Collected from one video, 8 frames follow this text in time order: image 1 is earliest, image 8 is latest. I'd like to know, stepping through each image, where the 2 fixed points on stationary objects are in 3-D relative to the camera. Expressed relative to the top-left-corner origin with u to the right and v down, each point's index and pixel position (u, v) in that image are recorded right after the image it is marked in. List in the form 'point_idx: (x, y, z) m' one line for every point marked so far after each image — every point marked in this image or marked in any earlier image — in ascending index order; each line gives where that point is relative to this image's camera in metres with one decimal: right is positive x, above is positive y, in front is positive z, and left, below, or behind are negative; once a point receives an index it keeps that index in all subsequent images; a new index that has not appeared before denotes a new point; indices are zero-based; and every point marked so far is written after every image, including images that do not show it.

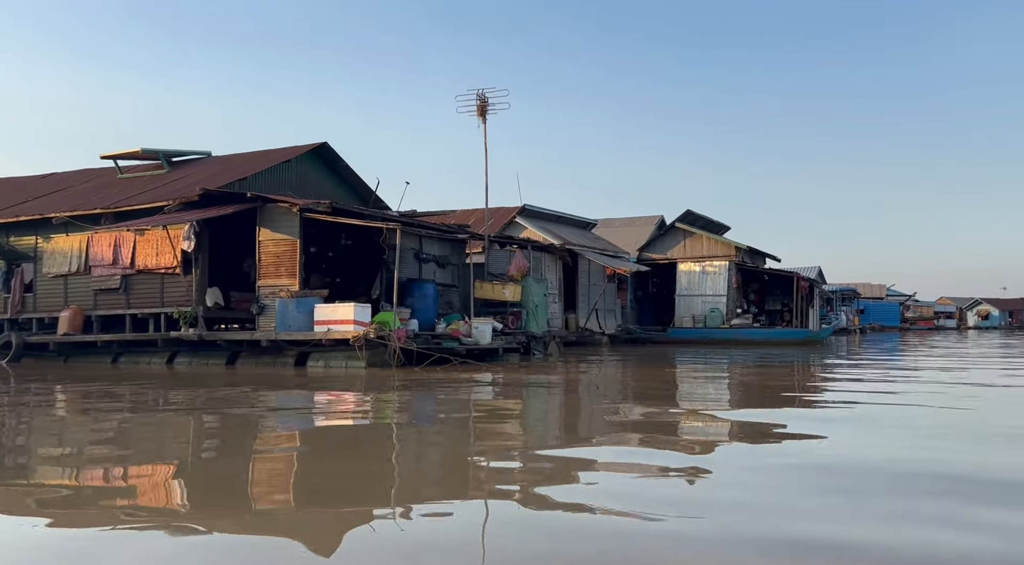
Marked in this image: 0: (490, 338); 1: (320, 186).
0: (-0.3, -0.8, +14.0) m
1: (-3.1, +1.6, +15.8) m
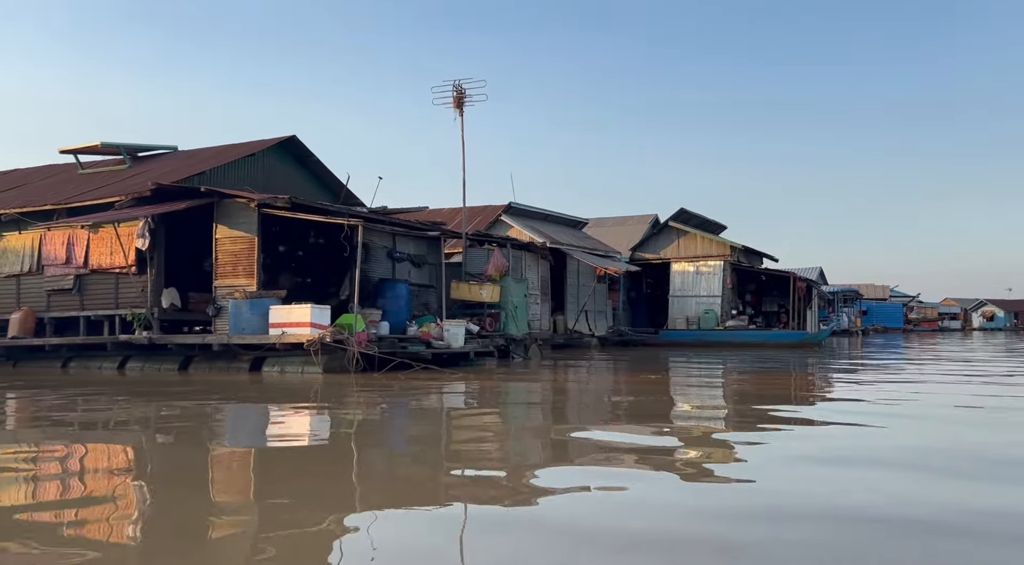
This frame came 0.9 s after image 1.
0: (-0.7, -0.8, +13.2) m
1: (-3.4, +1.6, +15.1) m
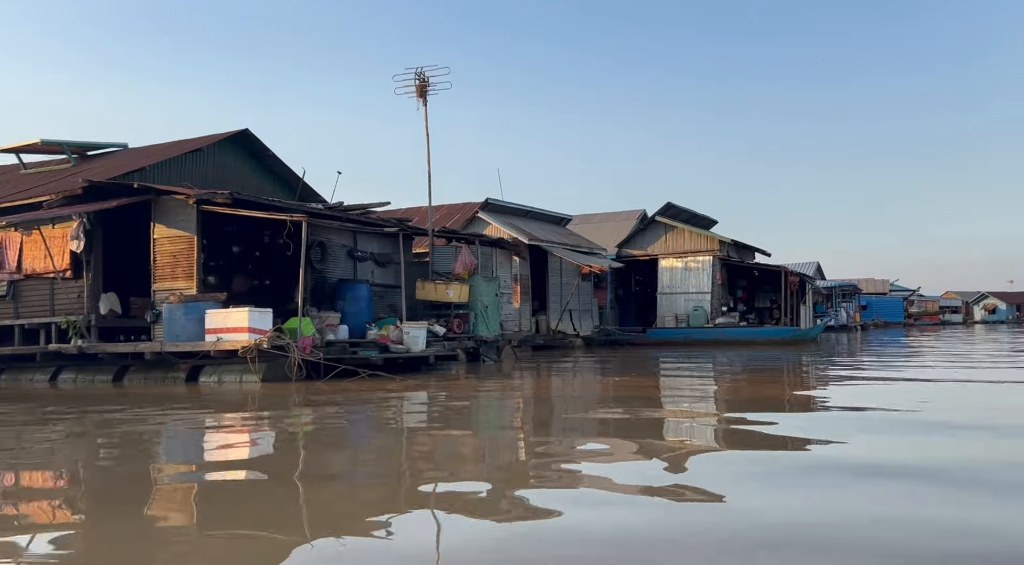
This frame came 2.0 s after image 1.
0: (-1.1, -0.8, +12.3) m
1: (-3.9, +1.5, +14.2) m
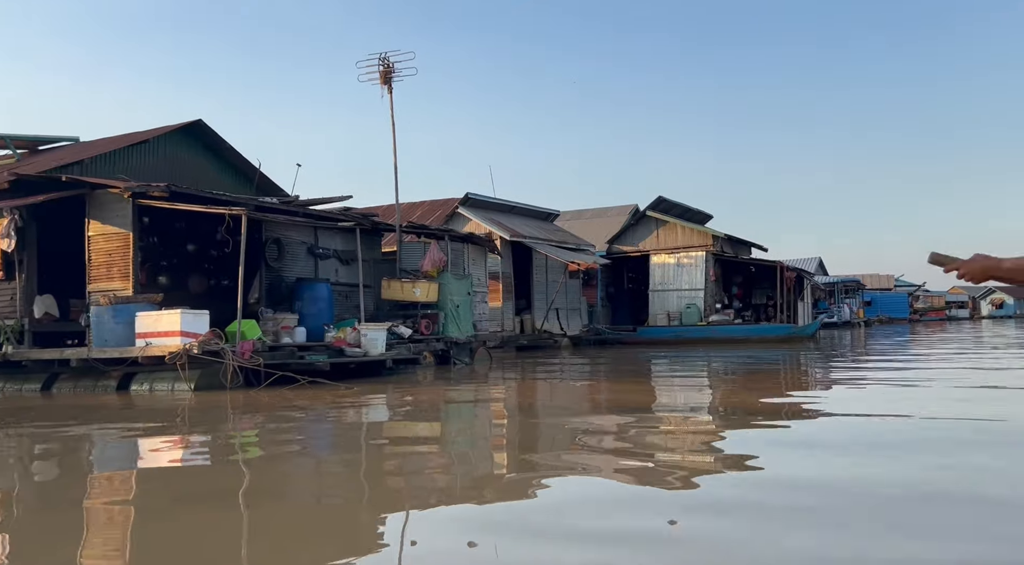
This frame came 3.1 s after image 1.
0: (-1.5, -0.8, +11.5) m
1: (-4.3, +1.5, +13.4) m
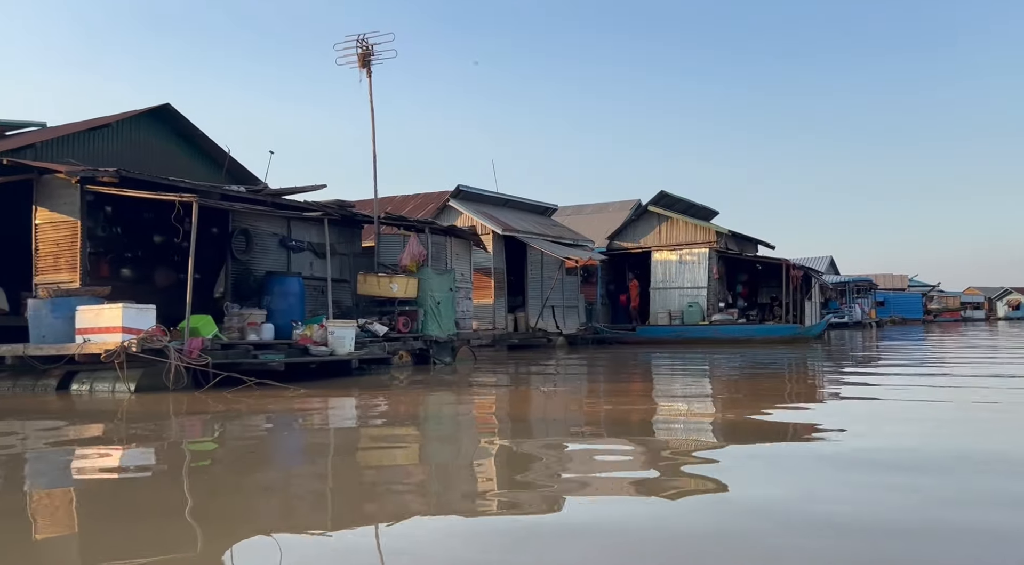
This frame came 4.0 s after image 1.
0: (-1.8, -0.7, +10.8) m
1: (-4.5, +1.6, +12.7) m
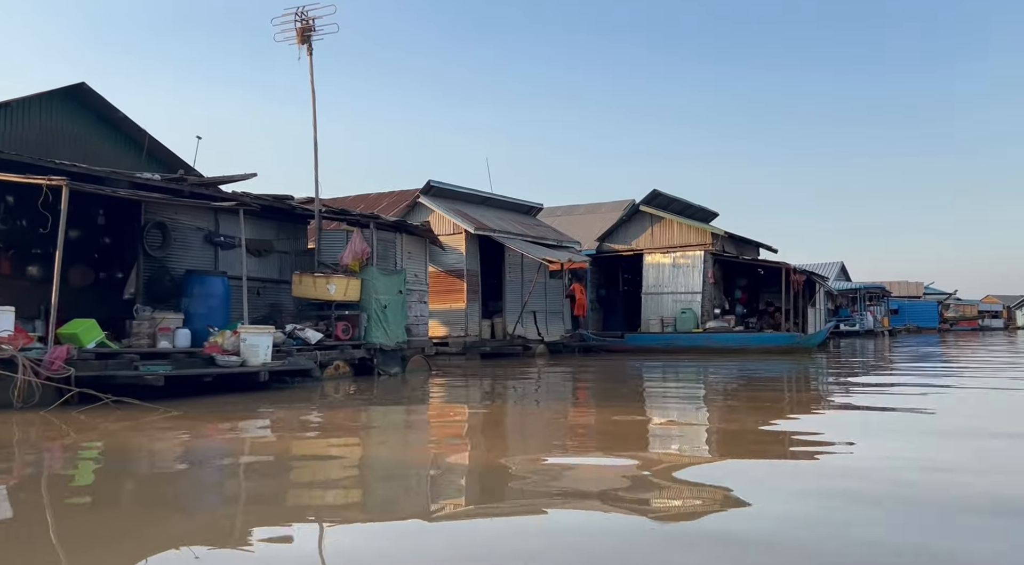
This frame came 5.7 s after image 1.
0: (-2.3, -0.7, +9.4) m
1: (-5.1, +1.6, +11.4) m
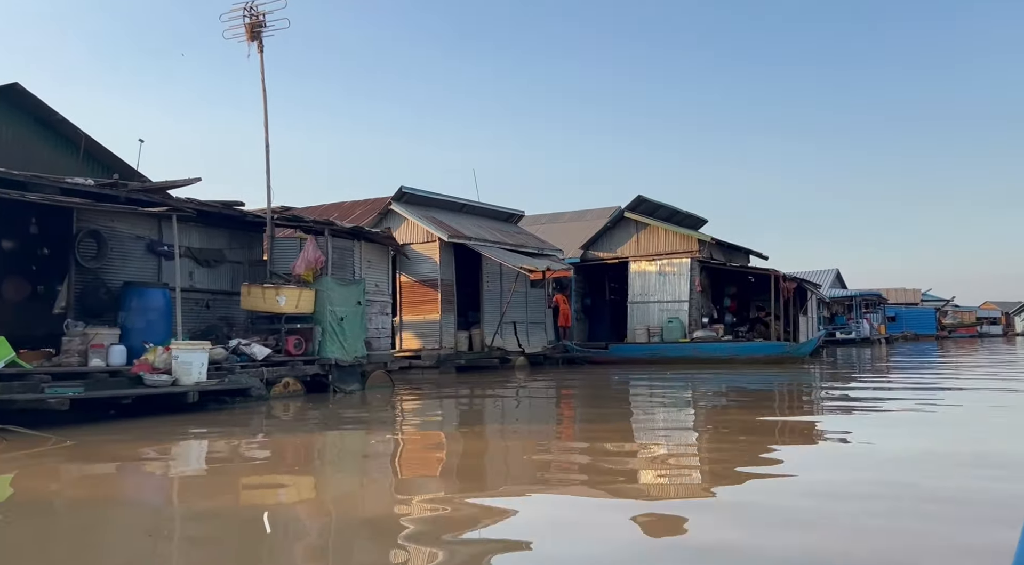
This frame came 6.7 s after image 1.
0: (-2.7, -0.8, +8.6) m
1: (-5.5, +1.5, +10.6) m
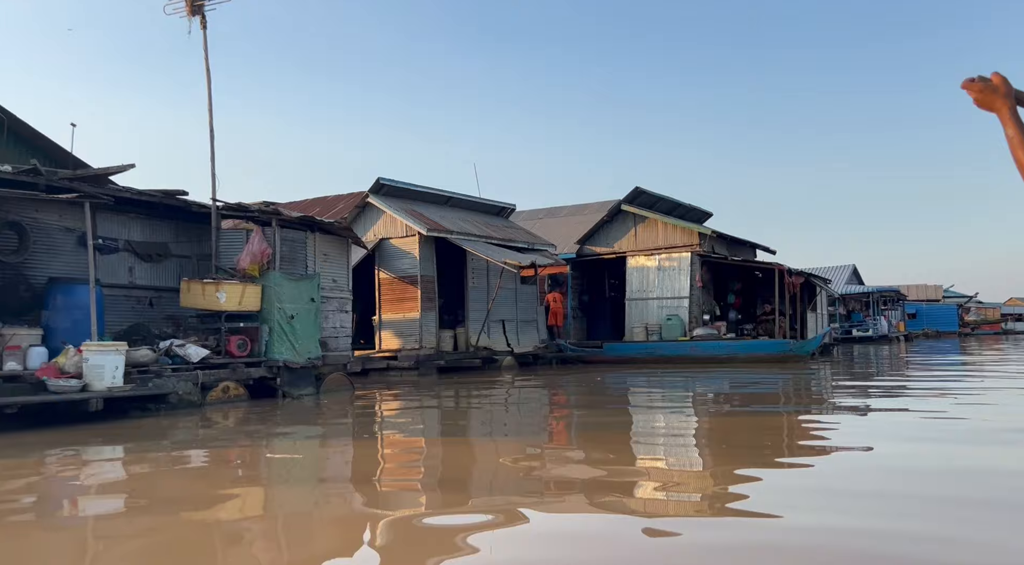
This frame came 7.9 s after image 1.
0: (-3.1, -0.8, +7.8) m
1: (-5.9, +1.5, +9.8) m
